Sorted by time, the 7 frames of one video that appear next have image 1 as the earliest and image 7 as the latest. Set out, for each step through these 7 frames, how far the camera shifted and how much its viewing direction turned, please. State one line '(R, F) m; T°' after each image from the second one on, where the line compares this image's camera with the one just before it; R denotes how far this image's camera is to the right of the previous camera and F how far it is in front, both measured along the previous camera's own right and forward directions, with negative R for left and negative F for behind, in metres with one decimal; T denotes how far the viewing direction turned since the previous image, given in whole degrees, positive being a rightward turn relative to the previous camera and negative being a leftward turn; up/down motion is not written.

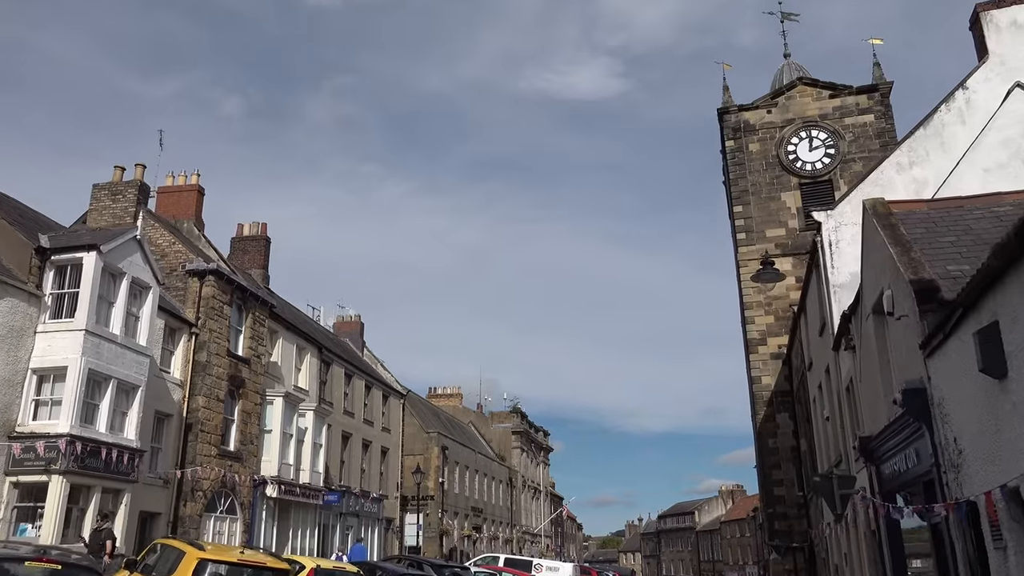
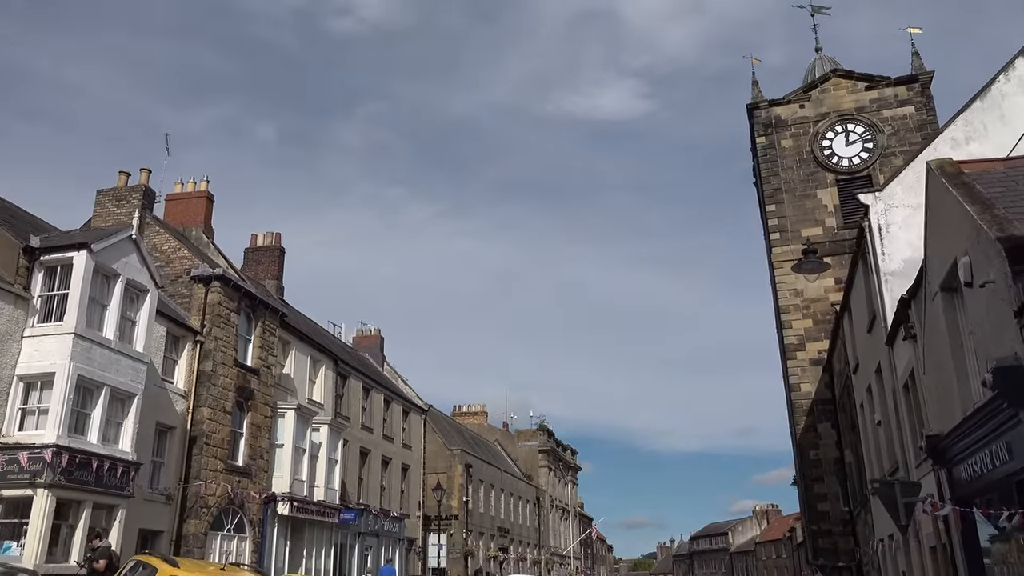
(+0.2, +1.3) m; -2°
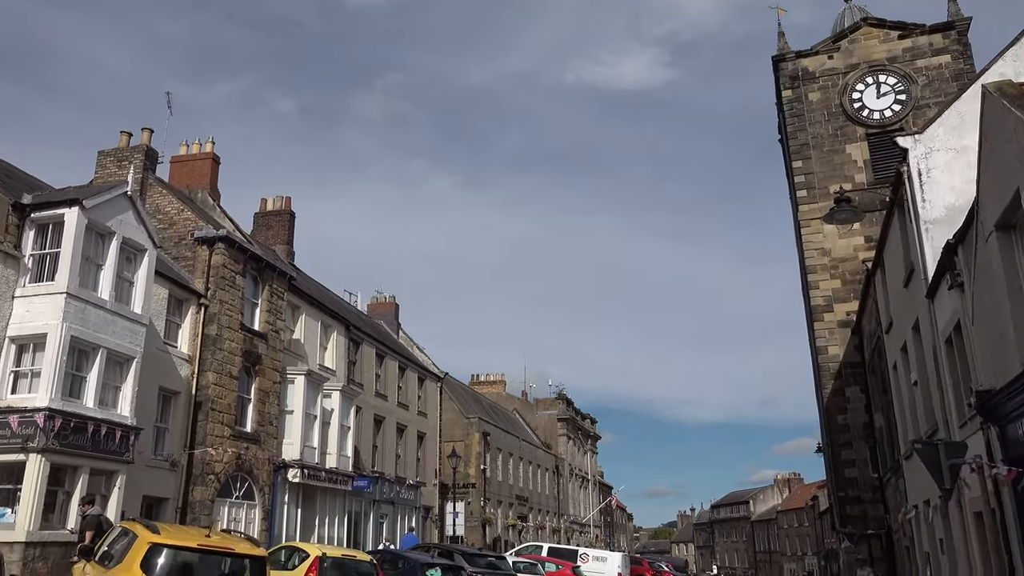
(+0.1, +0.9) m; -1°
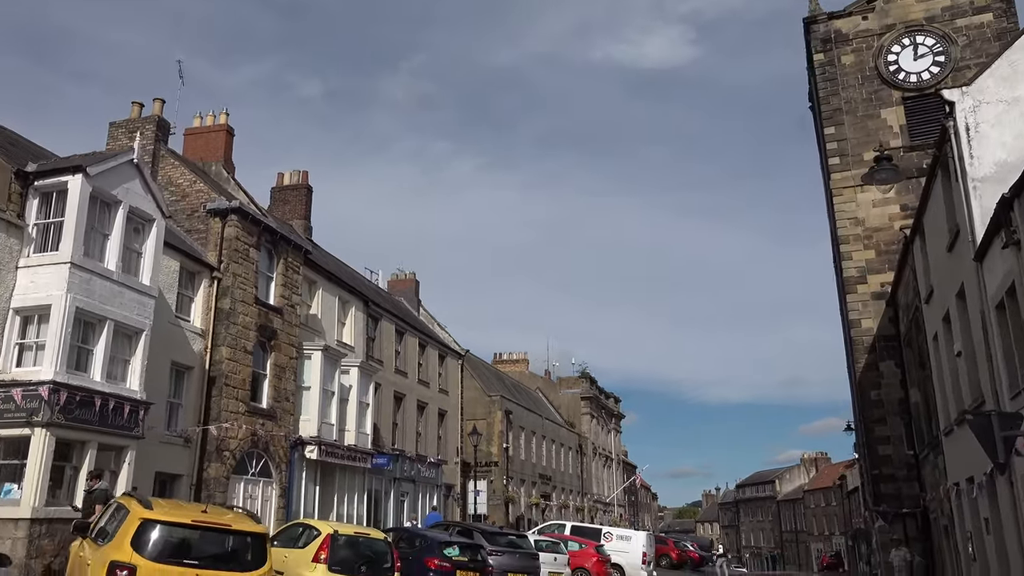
(+0.1, +0.7) m; -2°
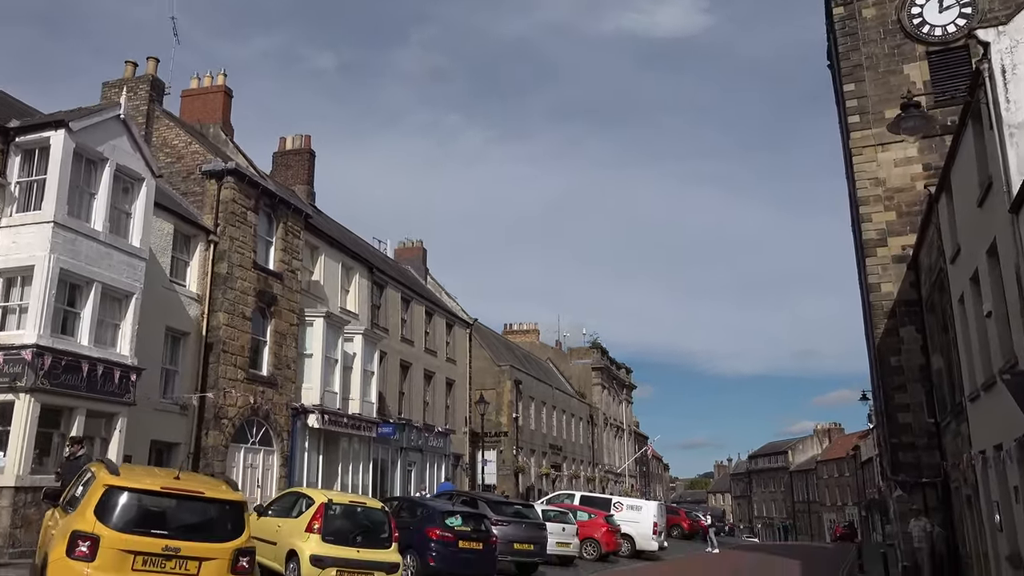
(+0.1, +0.7) m; -1°
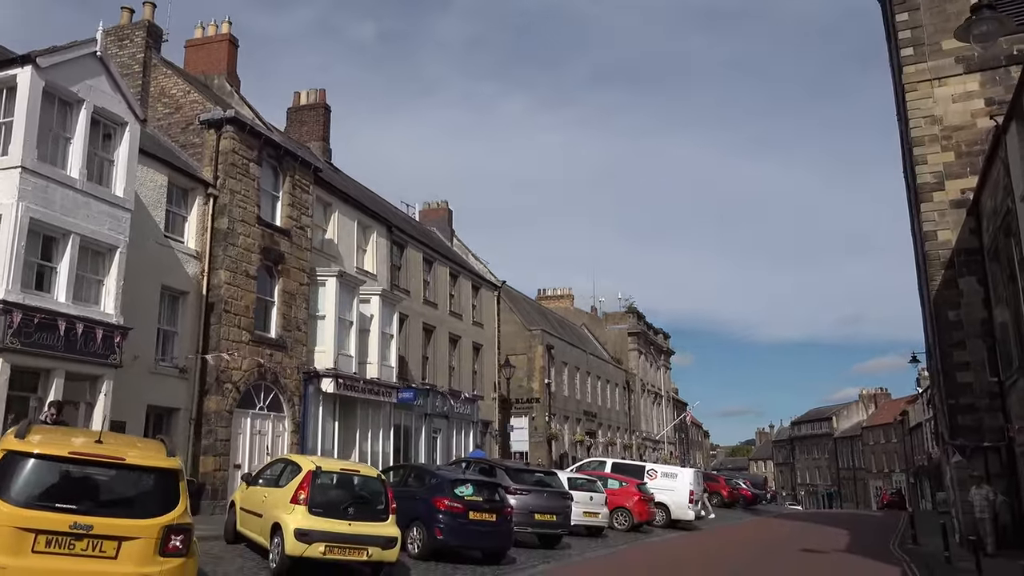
(+0.4, +1.4) m; -3°
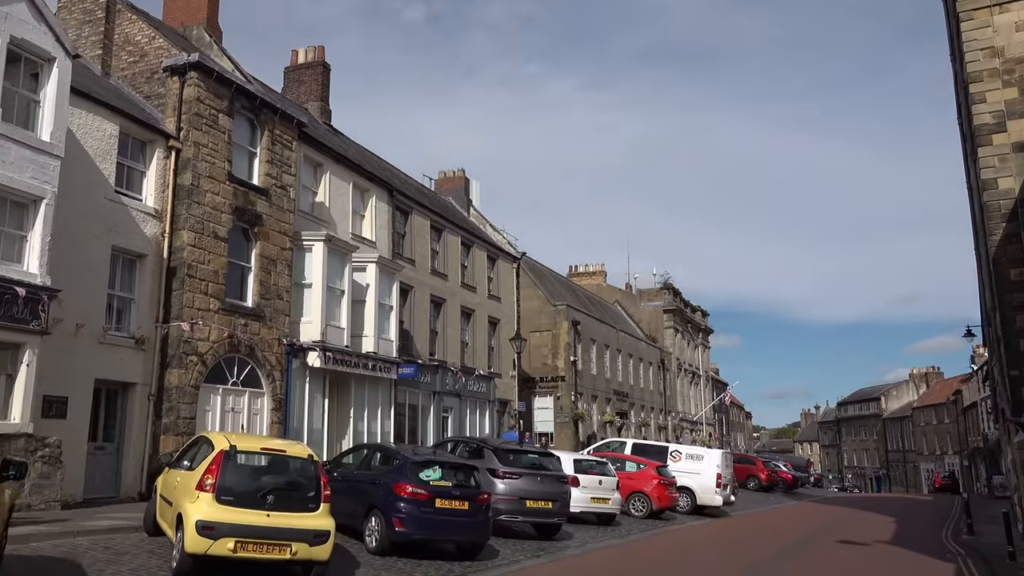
(+0.9, +2.0) m; -3°
